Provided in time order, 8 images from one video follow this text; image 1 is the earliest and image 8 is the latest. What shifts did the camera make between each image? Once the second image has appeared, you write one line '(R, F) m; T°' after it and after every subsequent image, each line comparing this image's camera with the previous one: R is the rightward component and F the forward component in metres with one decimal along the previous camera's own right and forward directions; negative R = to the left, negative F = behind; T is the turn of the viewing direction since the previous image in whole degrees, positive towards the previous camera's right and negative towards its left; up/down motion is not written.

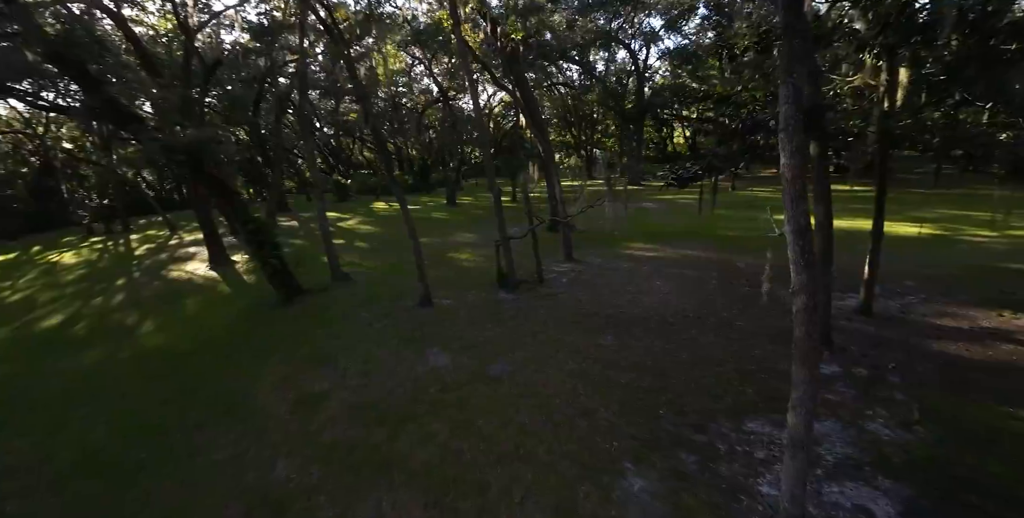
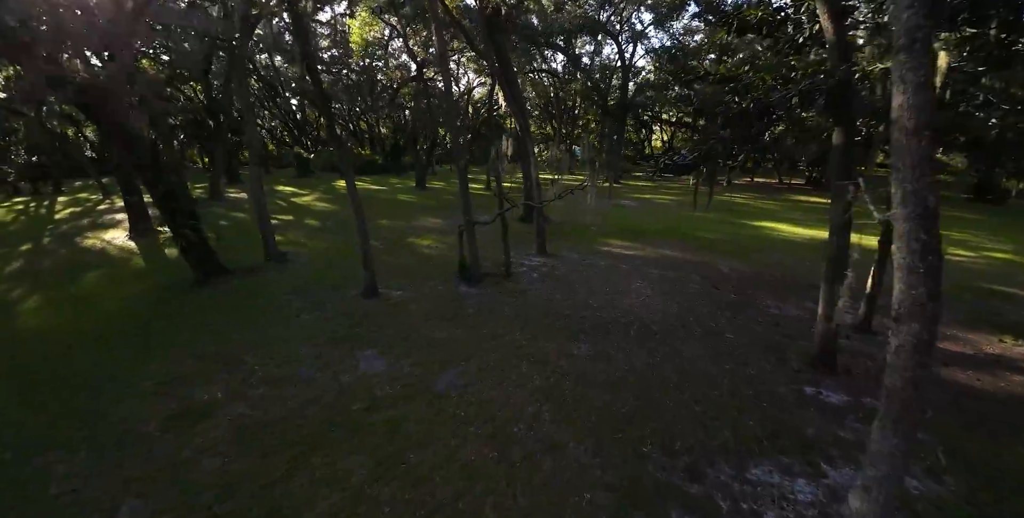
(+0.2, +1.4) m; +4°
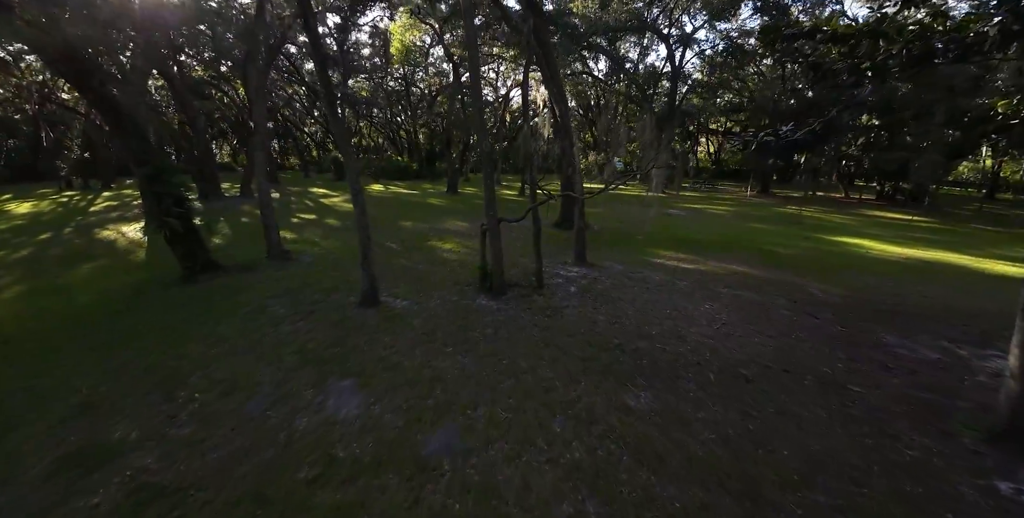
(0.0, +1.7) m; -5°
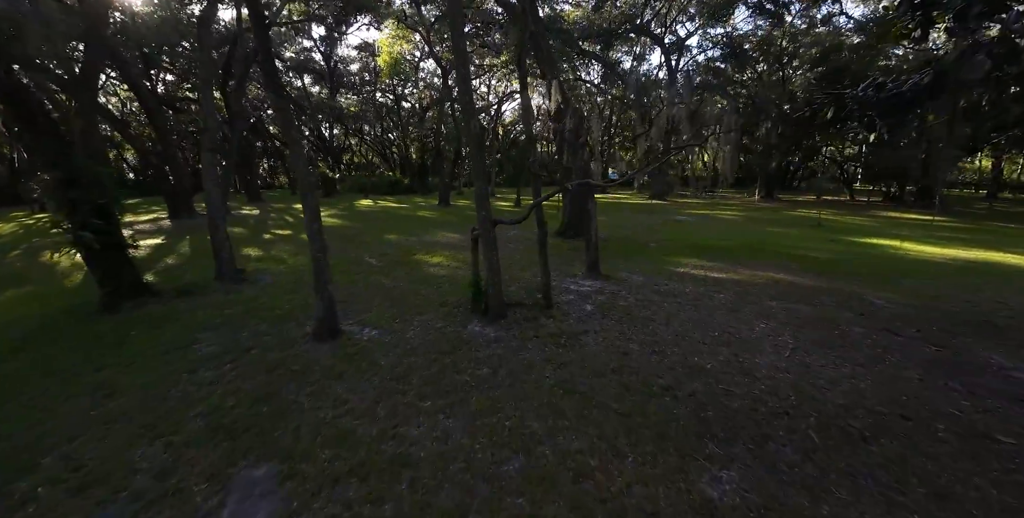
(0.0, +1.4) m; +1°
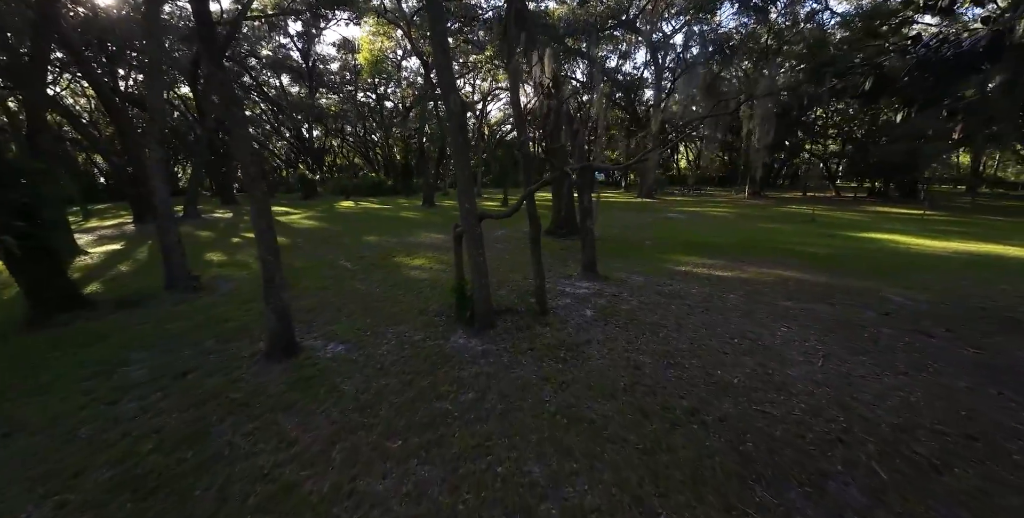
(0.0, +0.7) m; +2°
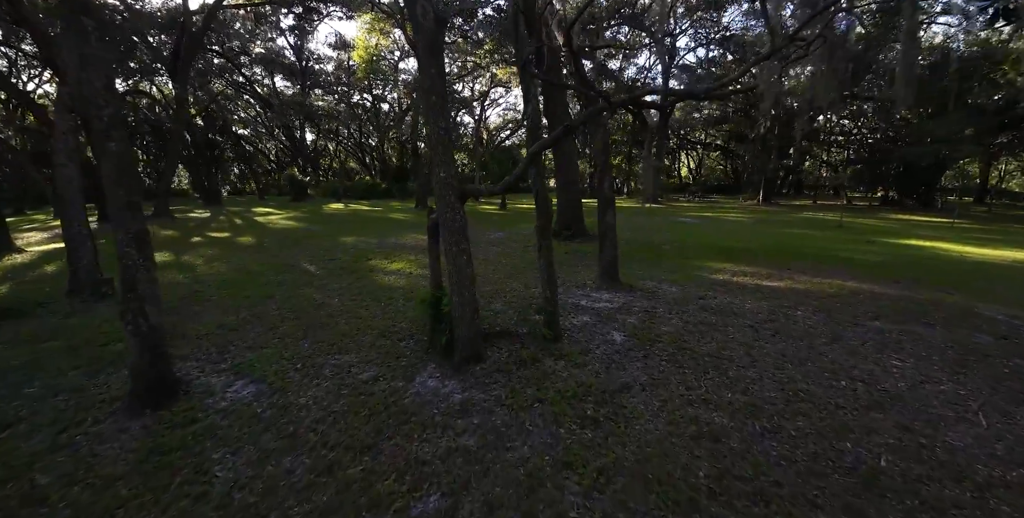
(0.0, +1.3) m; 0°
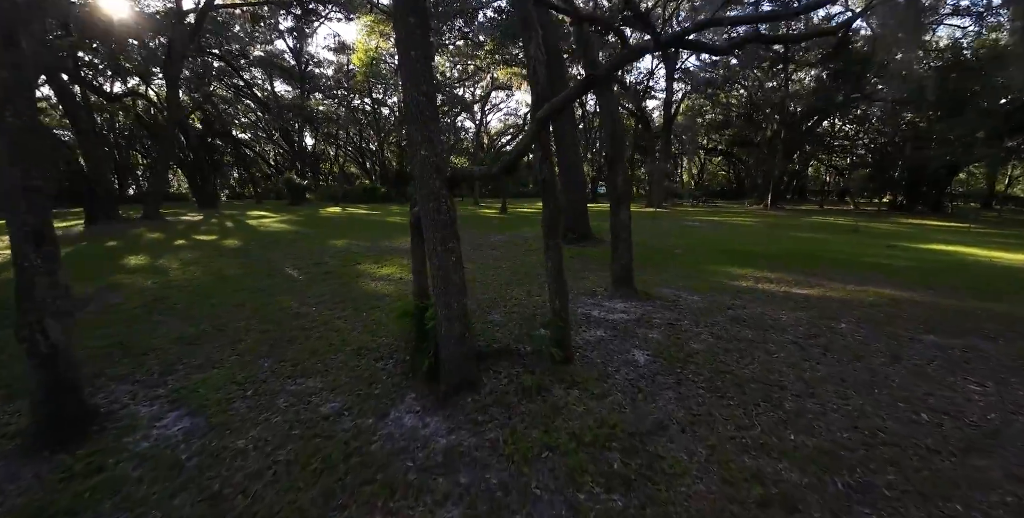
(0.0, +0.5) m; 0°
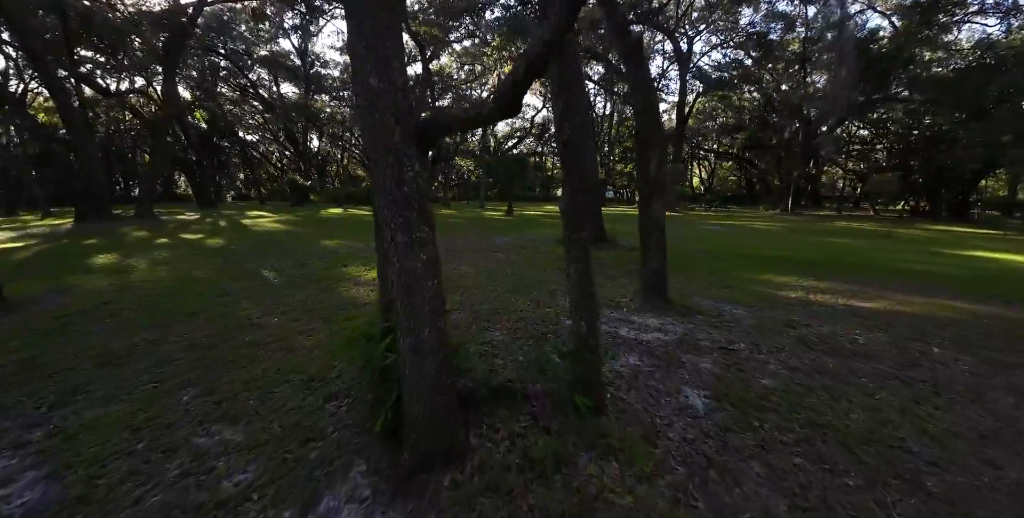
(0.0, +0.7) m; -1°
